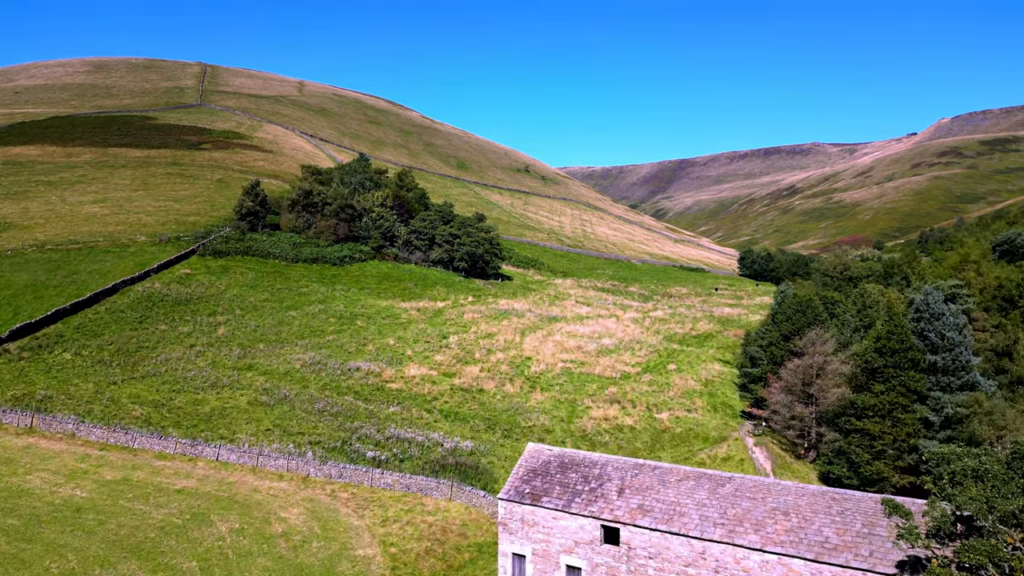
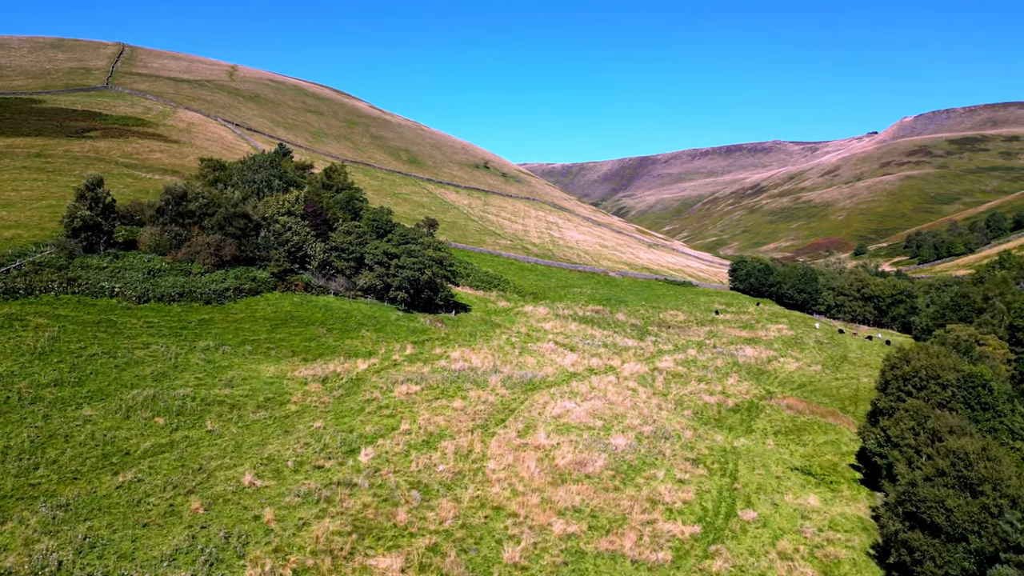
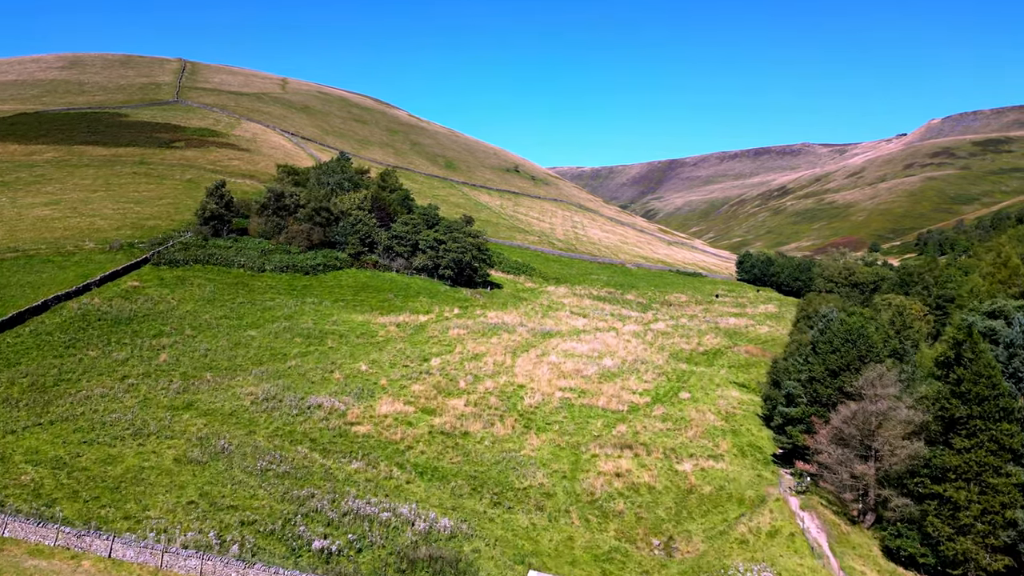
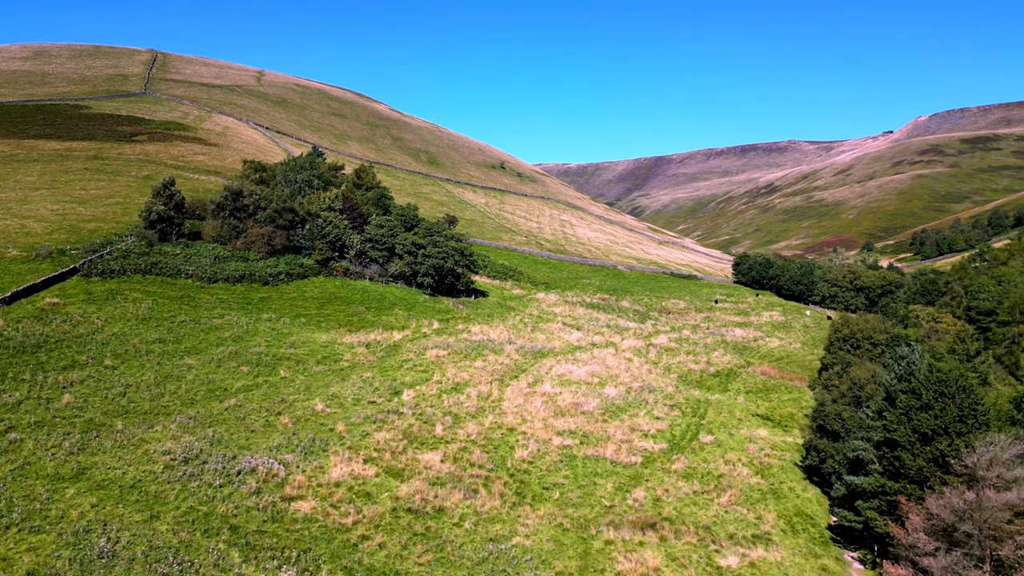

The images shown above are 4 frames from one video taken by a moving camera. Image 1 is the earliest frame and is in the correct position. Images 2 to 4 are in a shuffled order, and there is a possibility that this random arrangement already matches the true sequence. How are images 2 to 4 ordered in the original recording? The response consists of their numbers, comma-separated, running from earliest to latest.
3, 4, 2
